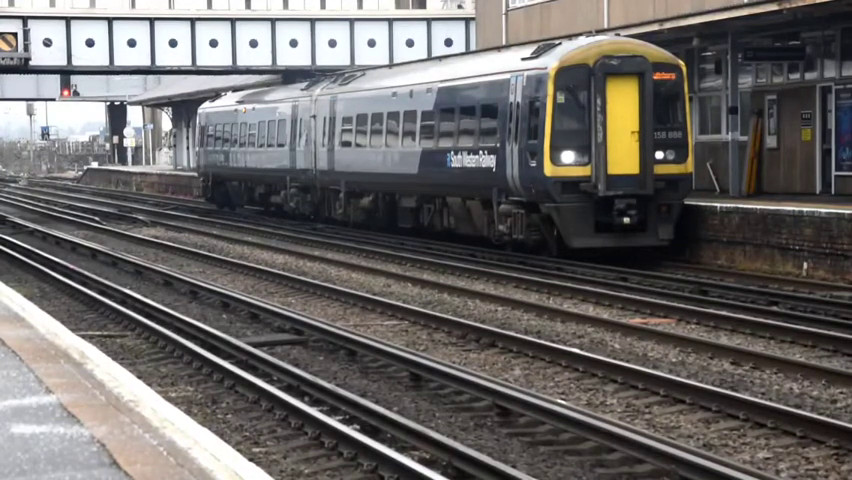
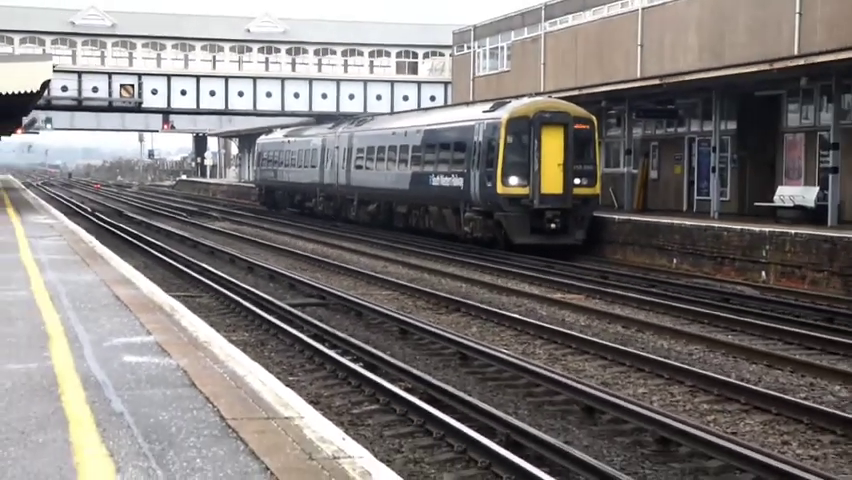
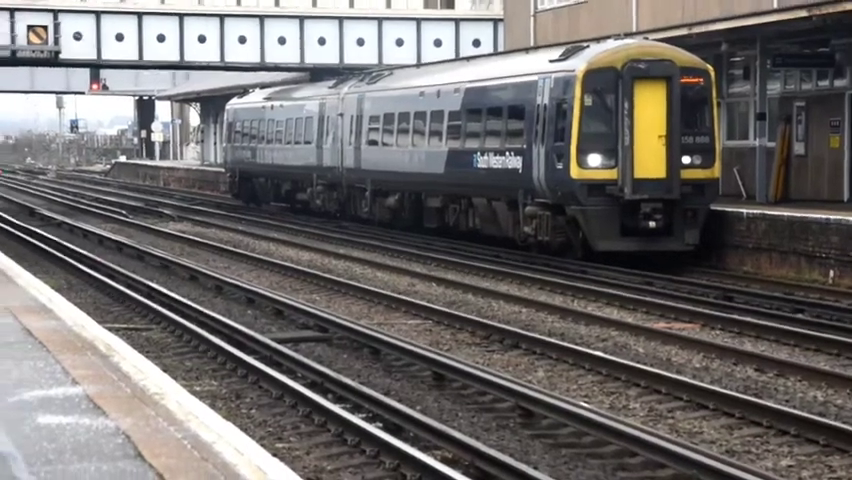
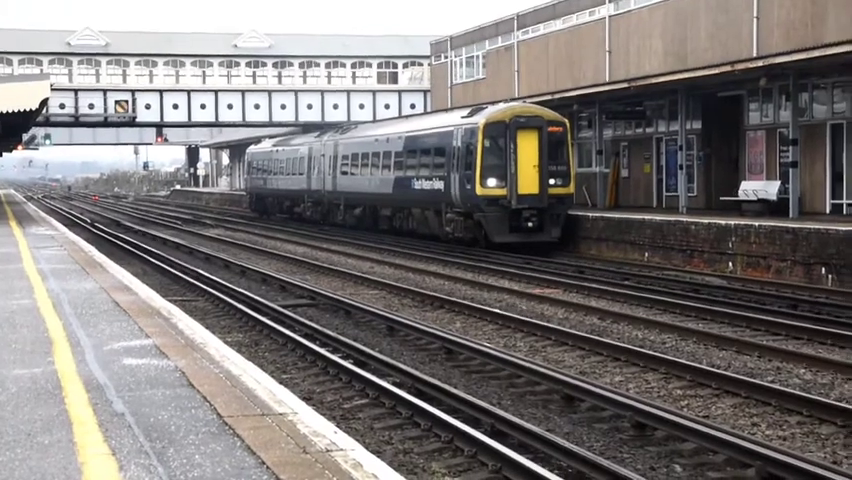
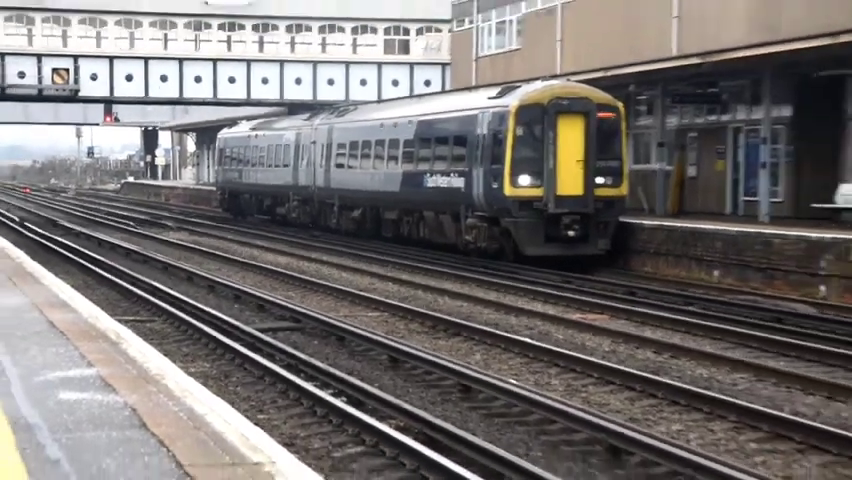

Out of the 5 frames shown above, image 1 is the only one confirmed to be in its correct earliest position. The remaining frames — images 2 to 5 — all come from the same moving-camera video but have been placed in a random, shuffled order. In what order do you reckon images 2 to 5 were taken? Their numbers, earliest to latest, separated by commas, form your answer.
3, 5, 2, 4
